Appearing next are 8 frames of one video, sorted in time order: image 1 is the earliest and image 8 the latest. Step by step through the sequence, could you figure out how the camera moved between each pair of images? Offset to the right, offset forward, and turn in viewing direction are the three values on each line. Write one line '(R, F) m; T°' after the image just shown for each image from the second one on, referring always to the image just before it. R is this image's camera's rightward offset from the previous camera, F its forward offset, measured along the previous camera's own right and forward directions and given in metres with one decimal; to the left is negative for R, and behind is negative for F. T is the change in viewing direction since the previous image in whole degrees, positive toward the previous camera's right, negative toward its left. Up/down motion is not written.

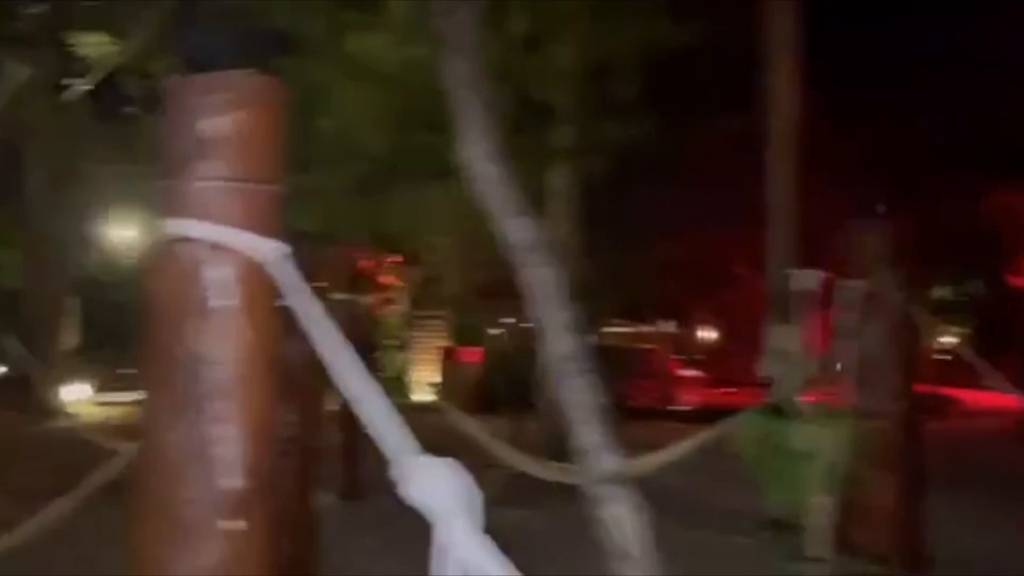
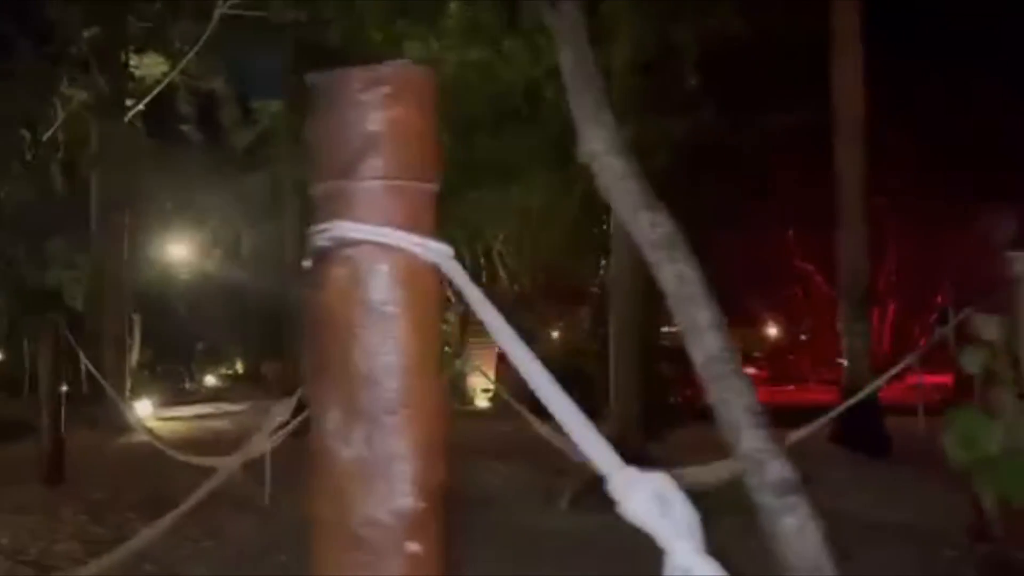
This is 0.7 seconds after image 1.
(-0.3, +0.1) m; -3°
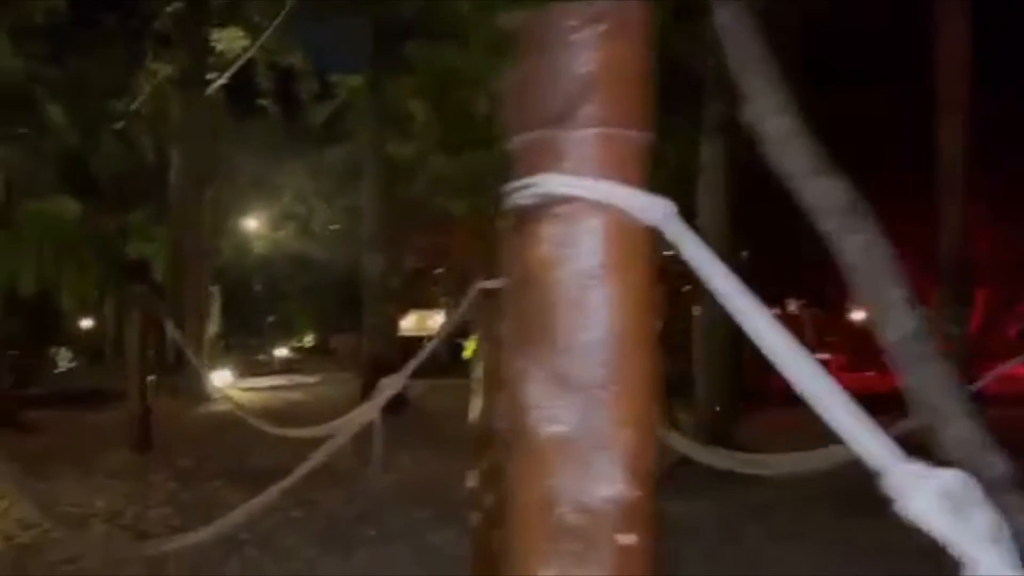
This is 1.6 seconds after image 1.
(-0.3, +0.2) m; -4°
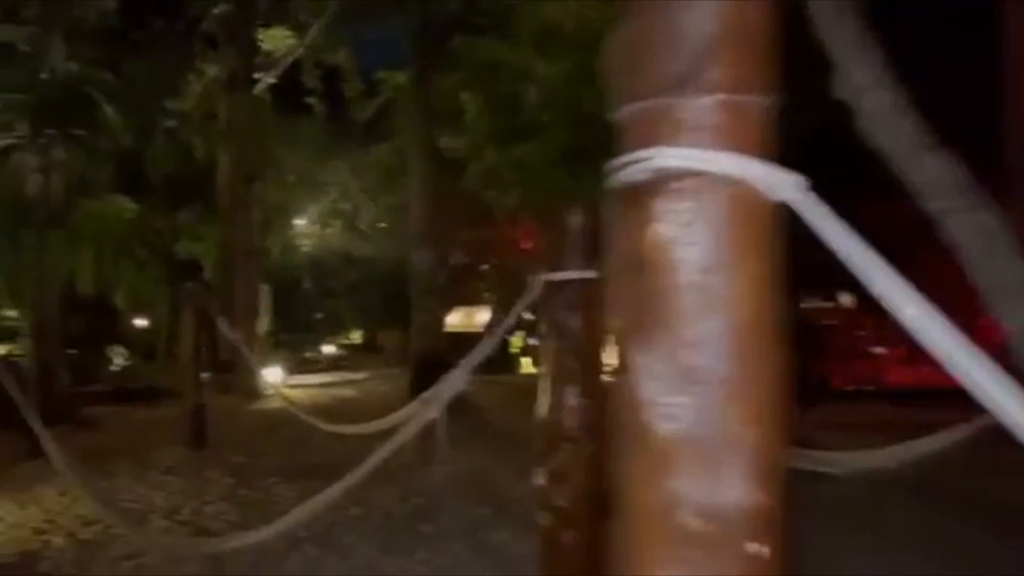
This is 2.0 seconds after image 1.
(-0.1, +0.1) m; -3°
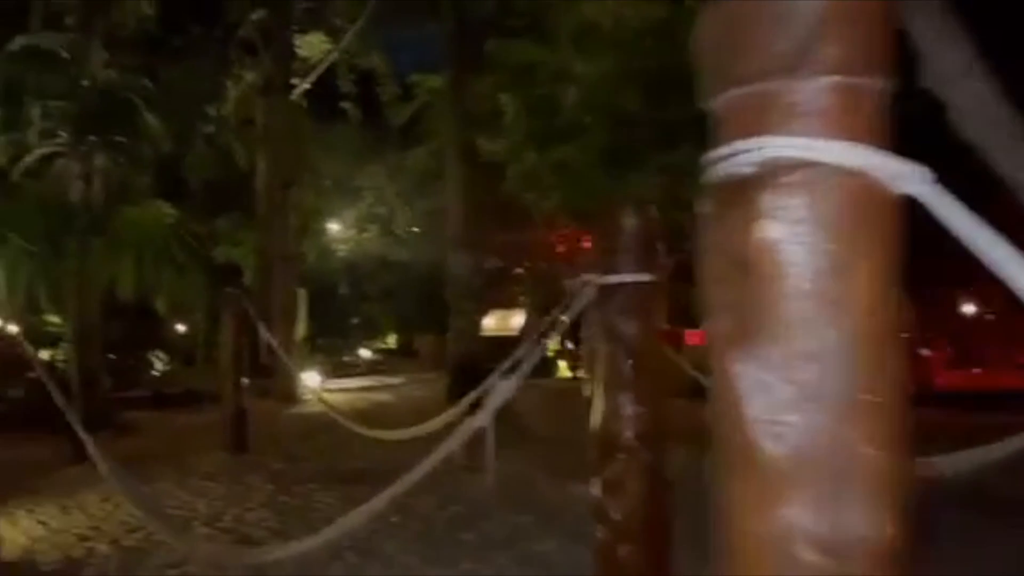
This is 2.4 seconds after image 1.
(-0.1, +0.1) m; -2°
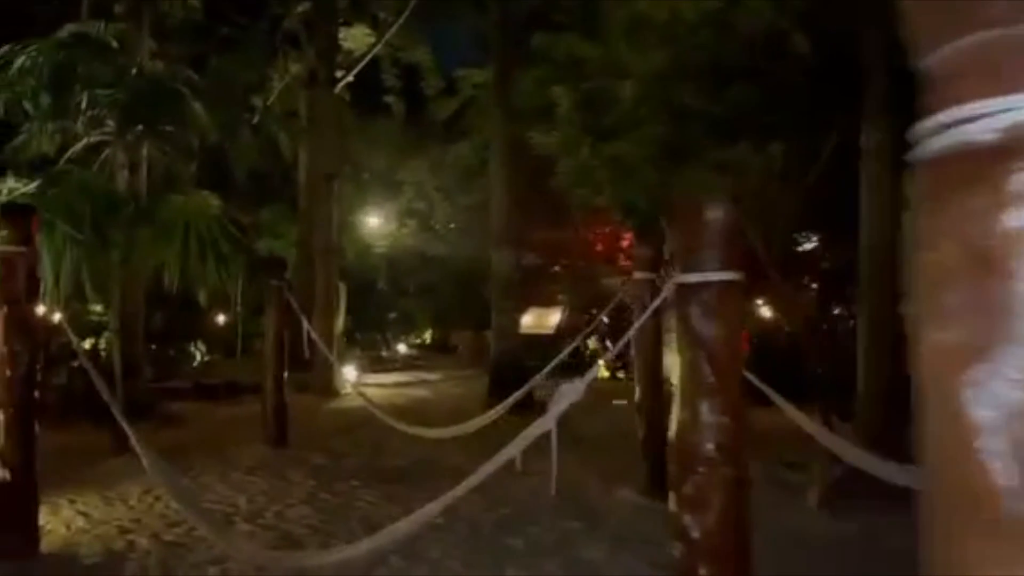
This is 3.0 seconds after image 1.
(-0.2, +0.2) m; -2°
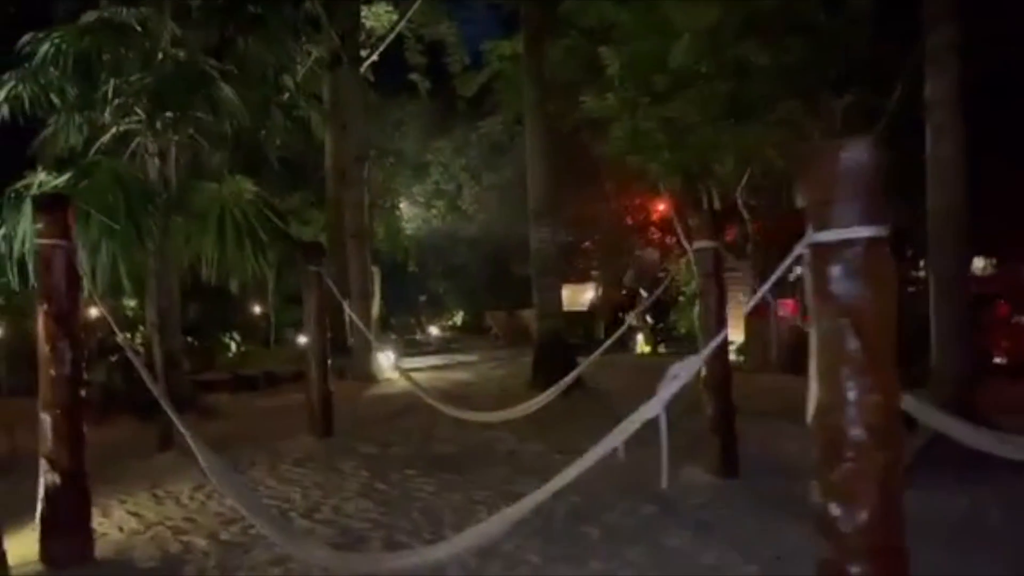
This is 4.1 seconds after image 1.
(-0.3, +0.4) m; -2°
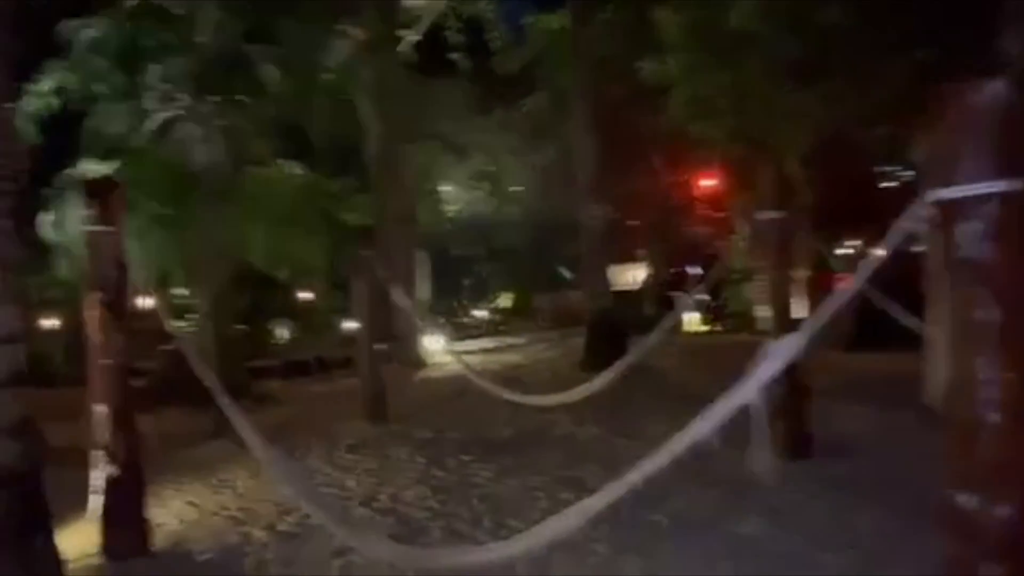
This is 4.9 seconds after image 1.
(-0.1, +0.3) m; -3°
